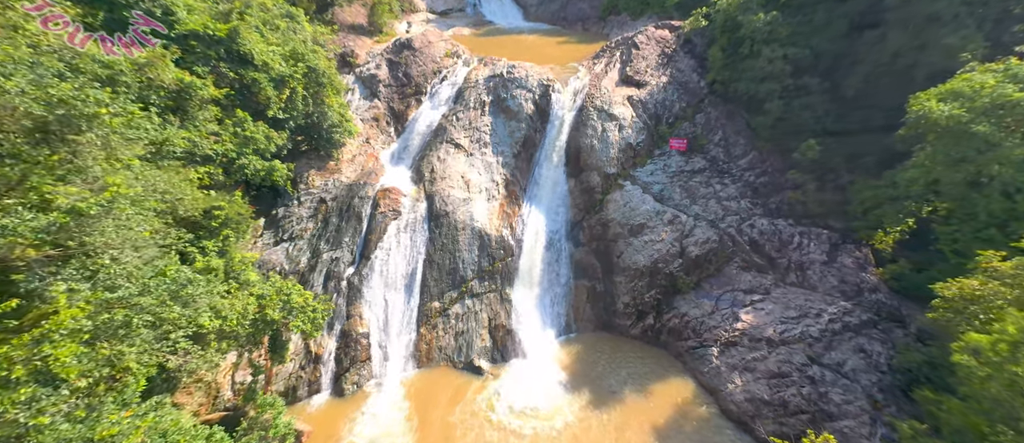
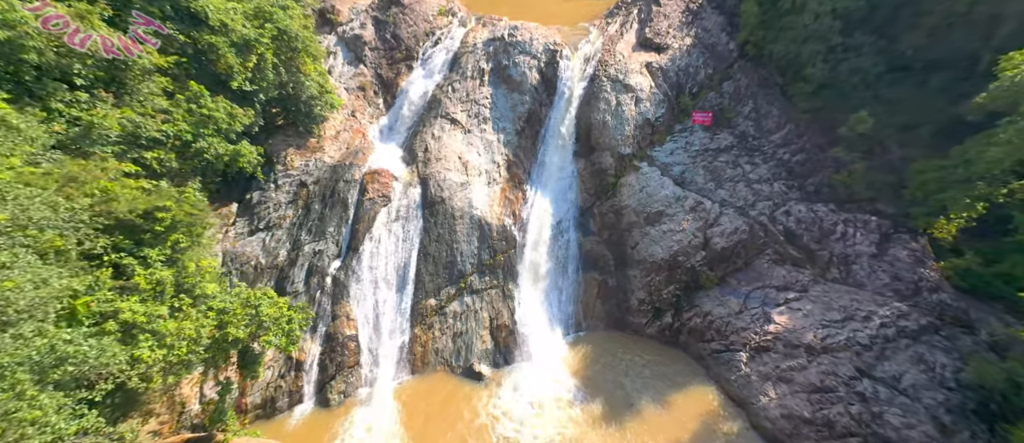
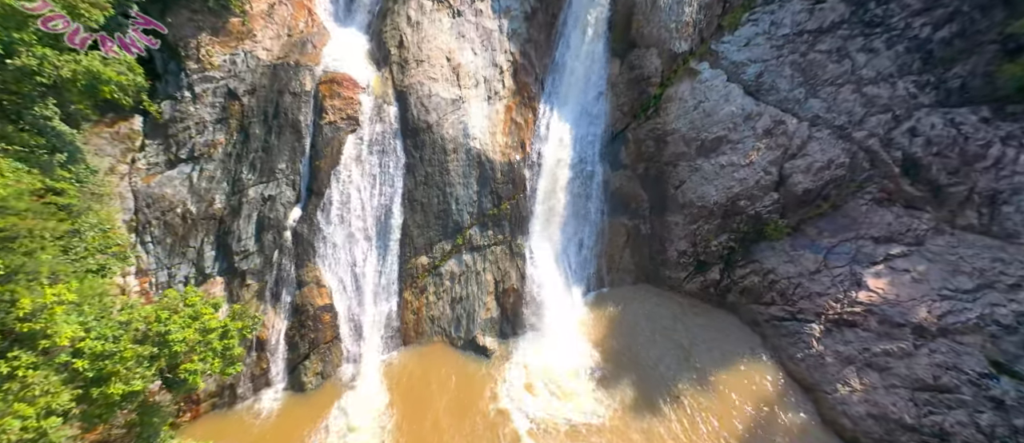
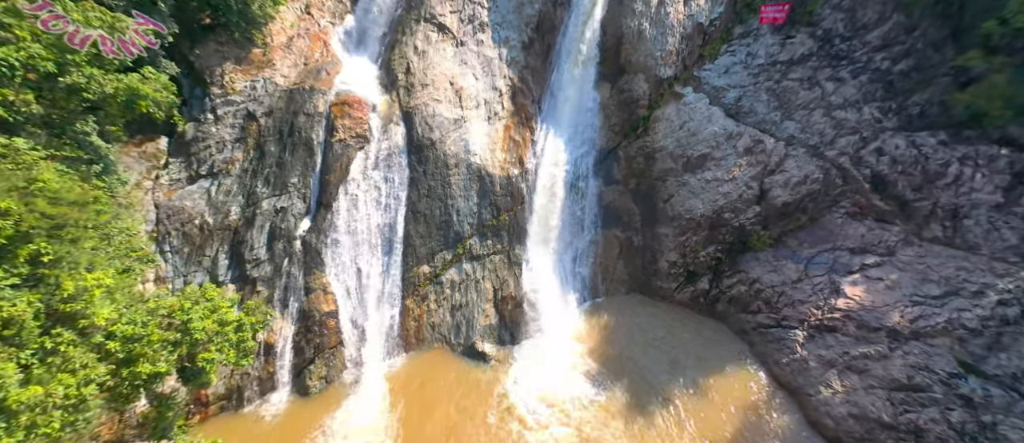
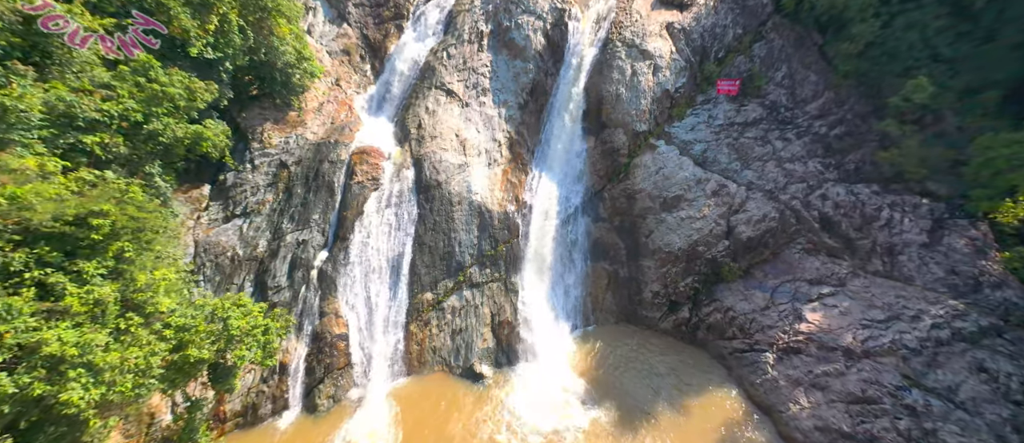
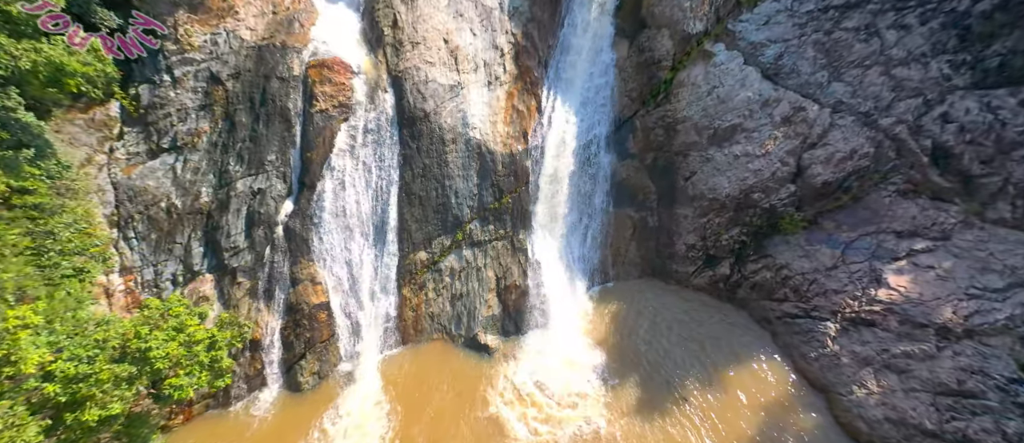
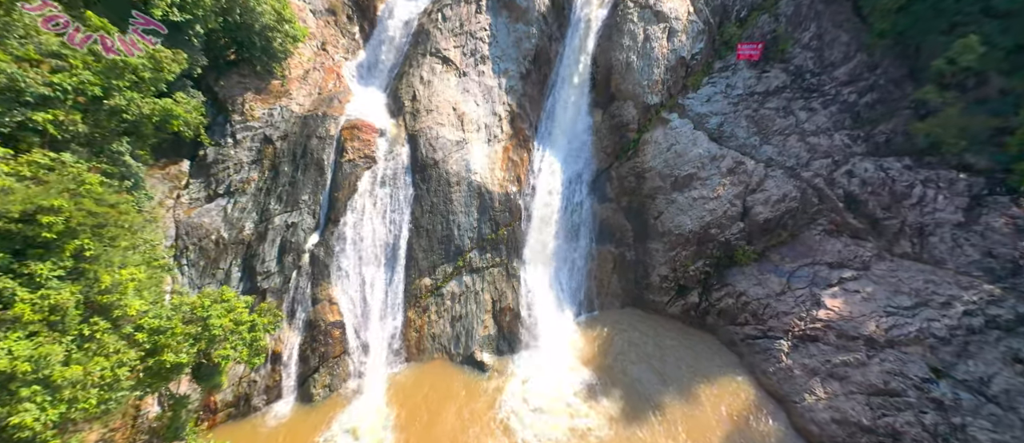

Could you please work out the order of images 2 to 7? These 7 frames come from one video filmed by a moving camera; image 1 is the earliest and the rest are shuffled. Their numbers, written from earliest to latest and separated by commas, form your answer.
2, 5, 7, 4, 3, 6
